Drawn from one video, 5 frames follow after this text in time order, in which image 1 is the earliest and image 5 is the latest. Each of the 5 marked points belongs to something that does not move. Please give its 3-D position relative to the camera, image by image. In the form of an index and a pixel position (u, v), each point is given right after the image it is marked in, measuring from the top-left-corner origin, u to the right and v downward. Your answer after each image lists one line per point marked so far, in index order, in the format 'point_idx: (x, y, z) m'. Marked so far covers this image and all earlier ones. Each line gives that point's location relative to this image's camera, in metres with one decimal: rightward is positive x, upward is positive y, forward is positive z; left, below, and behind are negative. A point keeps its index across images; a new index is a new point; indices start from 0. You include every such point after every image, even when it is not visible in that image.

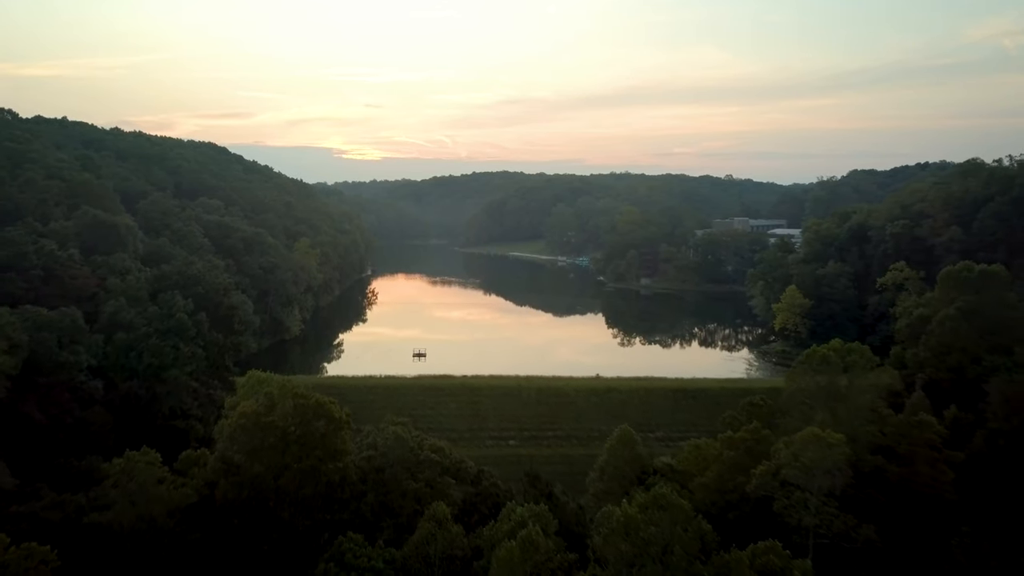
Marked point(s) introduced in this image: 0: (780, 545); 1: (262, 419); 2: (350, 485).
0: (+4.9, -4.7, +13.2) m
1: (-6.4, -3.3, +18.4) m
2: (-4.2, -5.2, +19.0) m
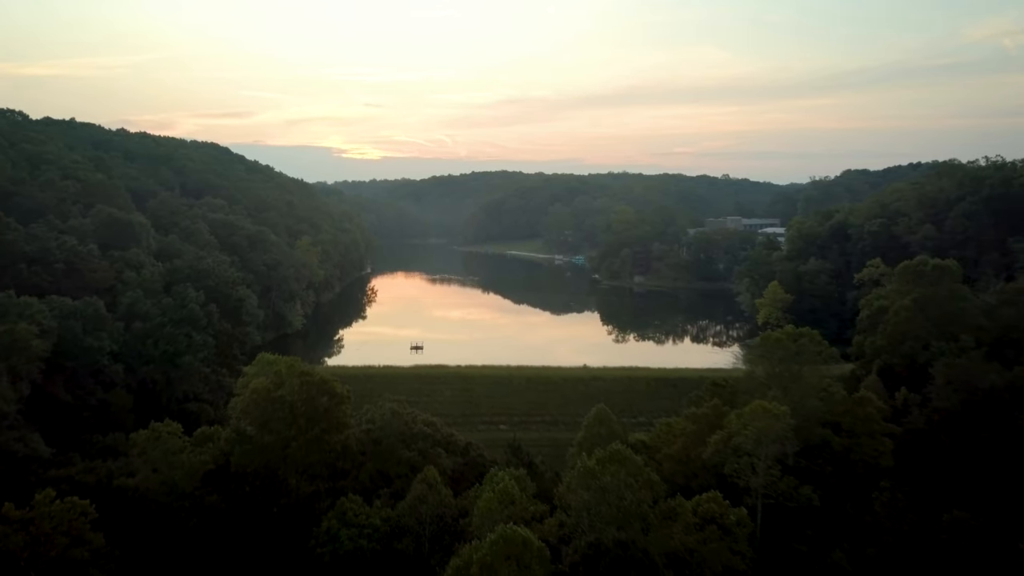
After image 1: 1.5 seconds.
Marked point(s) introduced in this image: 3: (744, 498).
0: (+4.5, -4.5, +15.4) m
1: (-6.8, -3.0, +20.5) m
2: (-4.7, -4.9, +21.1) m
3: (+6.1, -5.5, +18.7) m
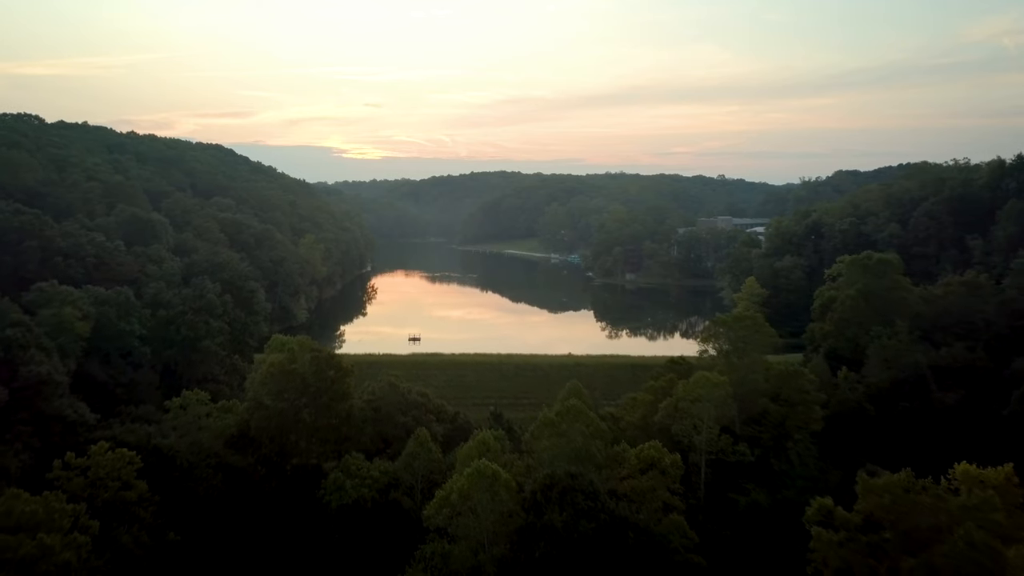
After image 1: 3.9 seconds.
0: (+3.8, -4.1, +18.6) m
1: (-7.5, -2.6, +23.8) m
2: (-5.3, -4.5, +24.3) m
3: (+5.4, -5.1, +22.0) m
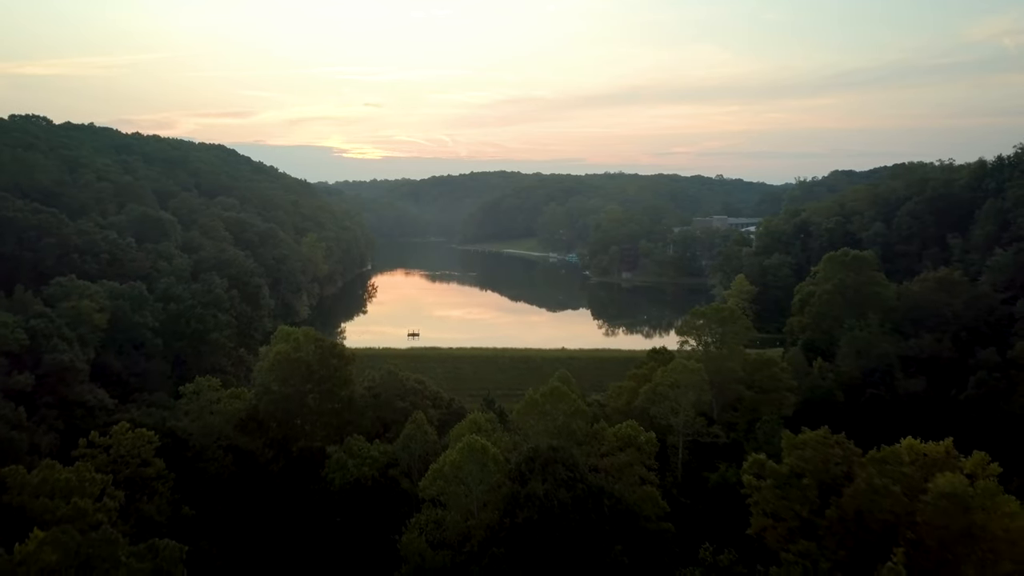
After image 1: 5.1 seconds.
0: (+3.5, -3.9, +20.2) m
1: (-7.8, -2.4, +25.4) m
2: (-5.6, -4.3, +26.0) m
3: (+5.1, -4.9, +23.6) m
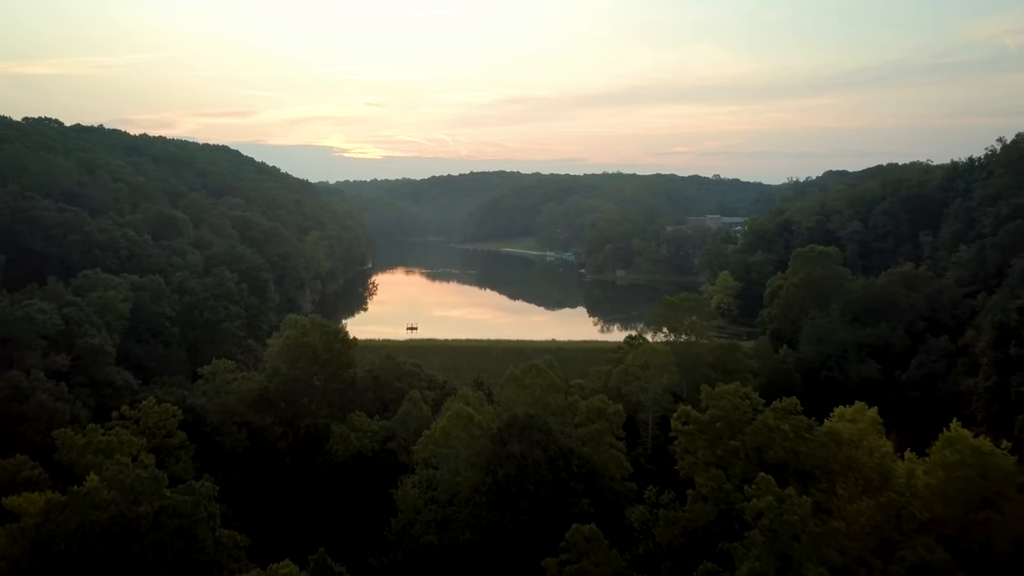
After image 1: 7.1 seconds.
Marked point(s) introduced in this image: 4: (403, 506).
0: (+3.0, -3.5, +22.8) m
1: (-8.3, -2.0, +28.0) m
2: (-6.1, -4.0, +28.6) m
3: (+4.6, -4.6, +26.2) m
4: (-3.0, -6.0, +19.7) m
